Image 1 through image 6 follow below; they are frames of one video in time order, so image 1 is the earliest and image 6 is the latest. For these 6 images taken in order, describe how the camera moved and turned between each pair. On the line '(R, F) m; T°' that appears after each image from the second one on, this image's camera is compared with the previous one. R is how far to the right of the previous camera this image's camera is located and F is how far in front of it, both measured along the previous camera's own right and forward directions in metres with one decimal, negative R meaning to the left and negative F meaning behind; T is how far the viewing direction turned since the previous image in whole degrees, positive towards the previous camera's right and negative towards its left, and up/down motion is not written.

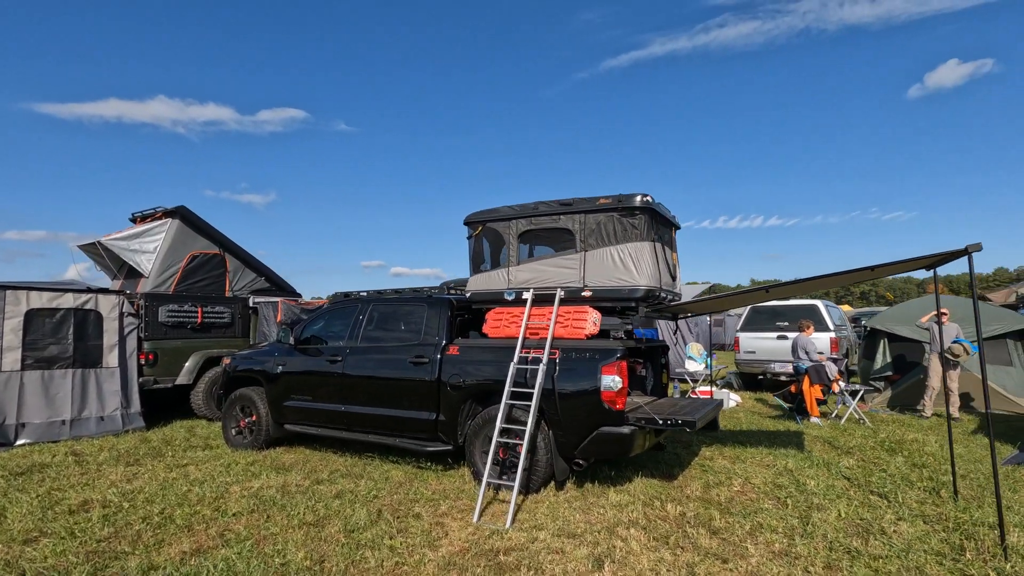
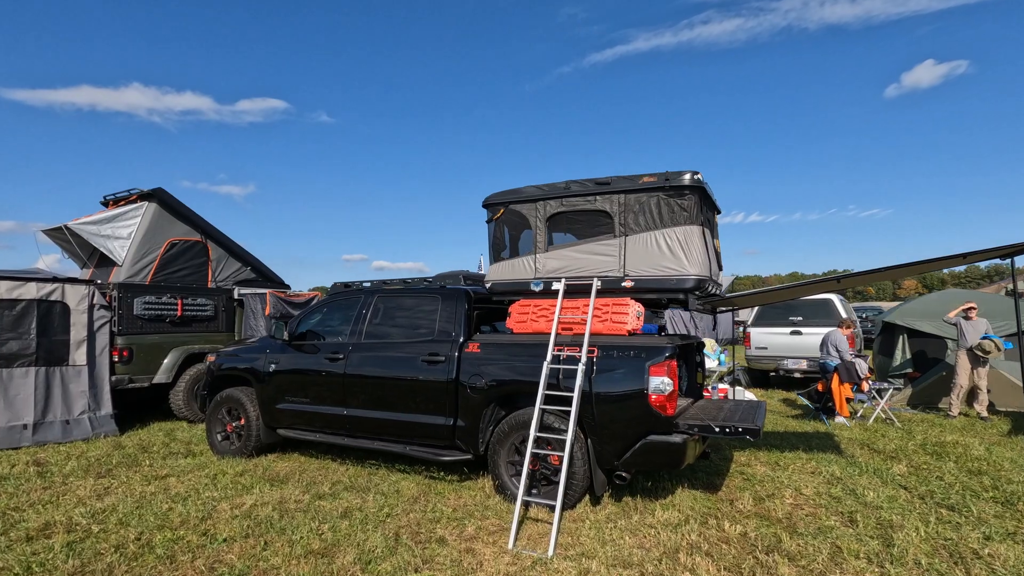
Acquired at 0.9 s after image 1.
(-0.4, +0.6) m; +2°
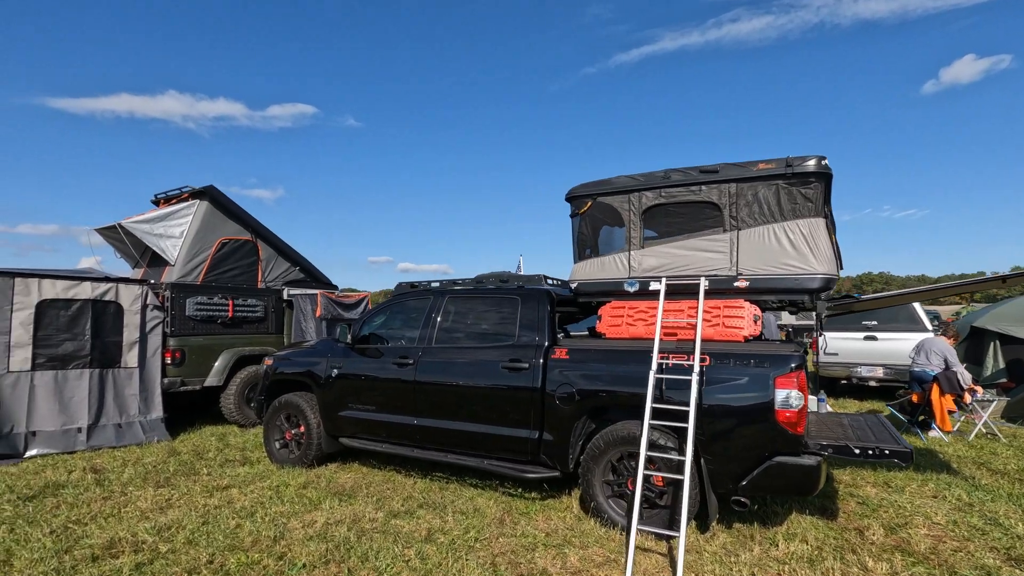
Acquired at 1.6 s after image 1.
(-0.6, +0.4) m; -3°
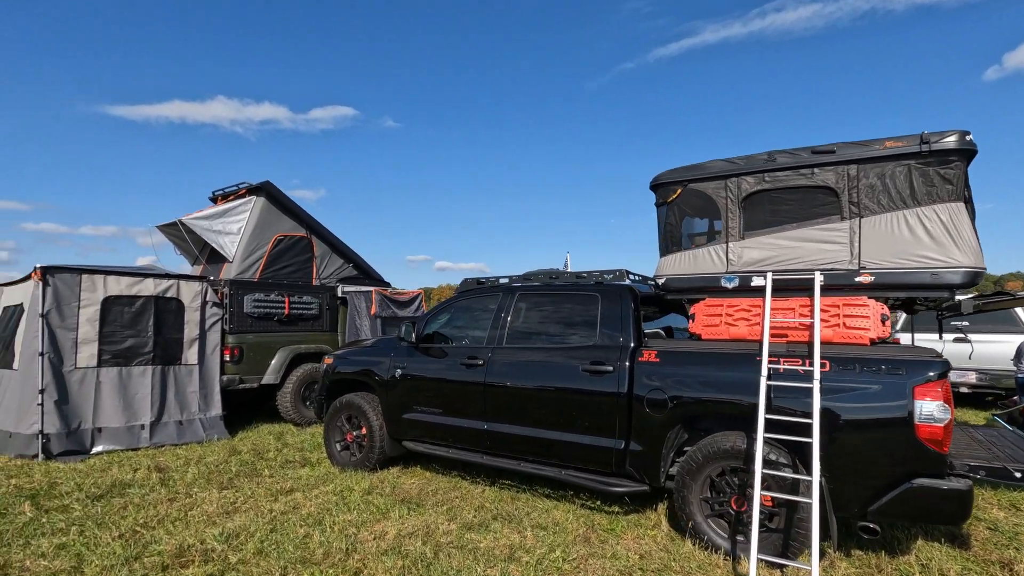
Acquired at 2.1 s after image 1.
(-0.4, +0.3) m; -4°
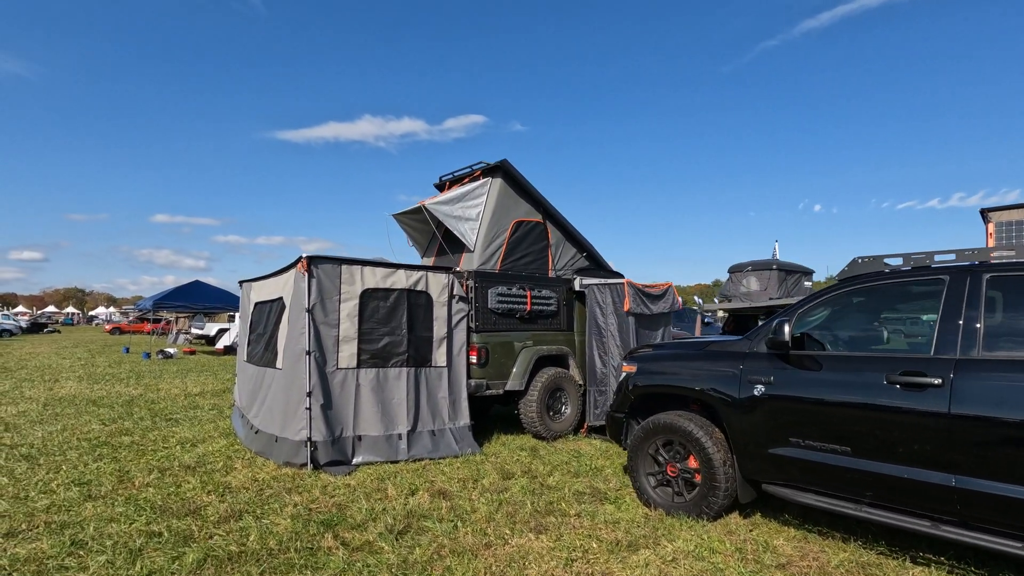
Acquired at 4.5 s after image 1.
(-1.9, +1.1) m; -13°
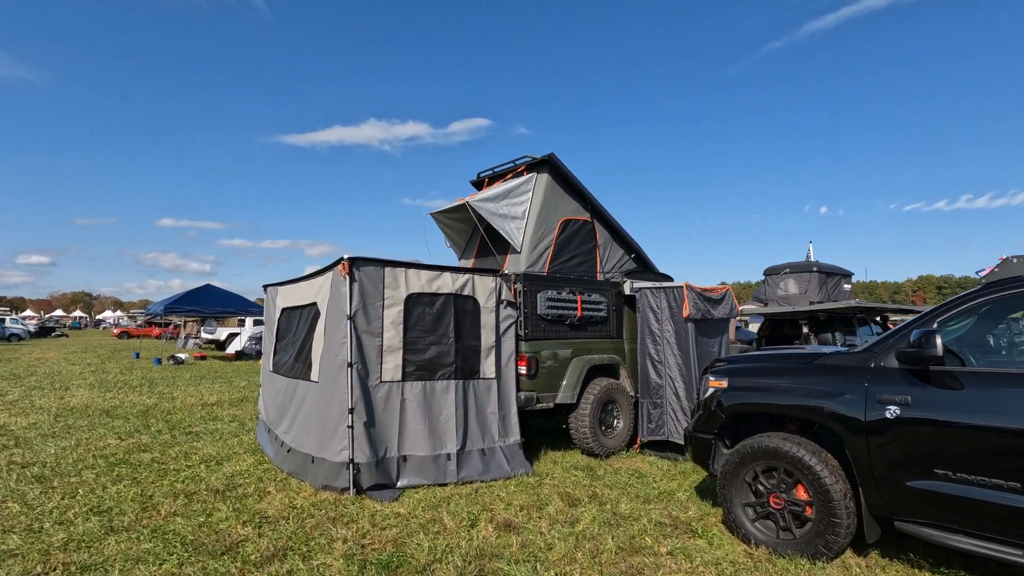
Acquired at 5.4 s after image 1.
(-0.5, +0.5) m; 0°
